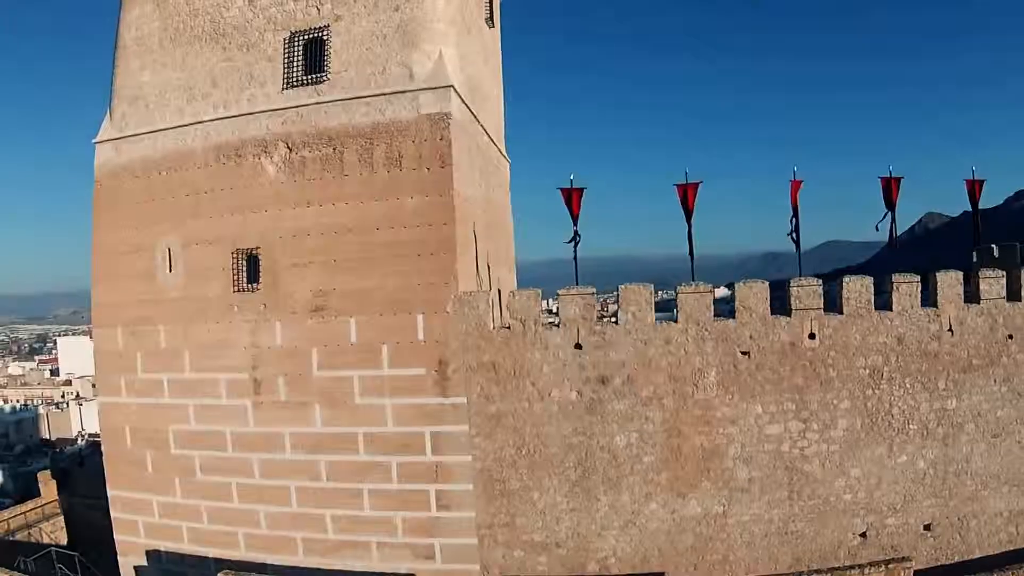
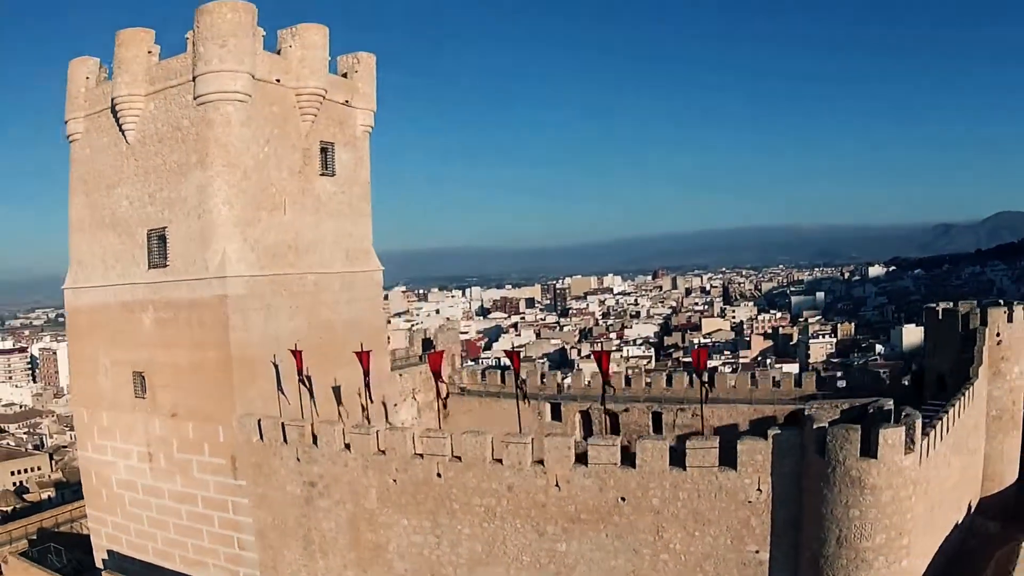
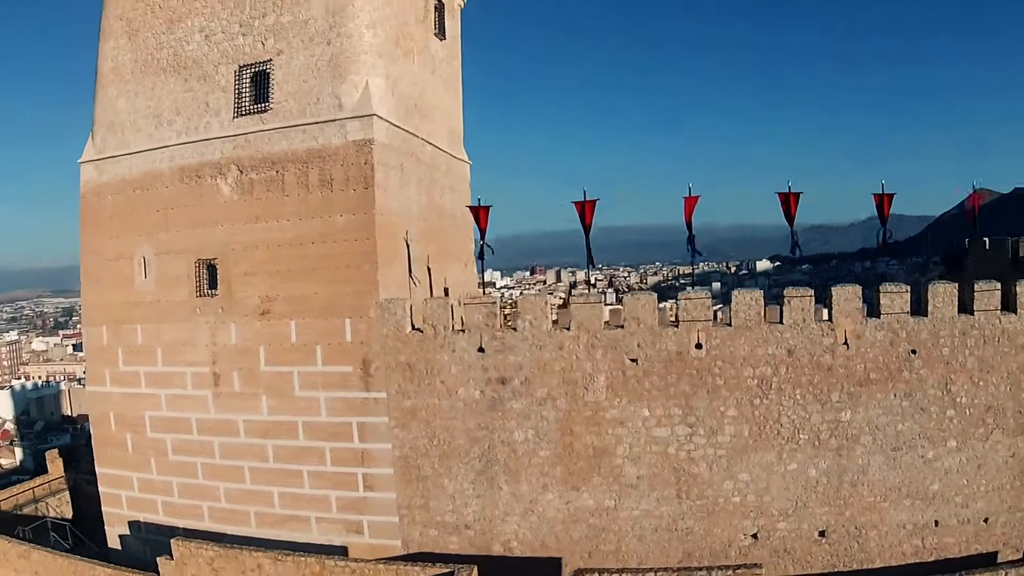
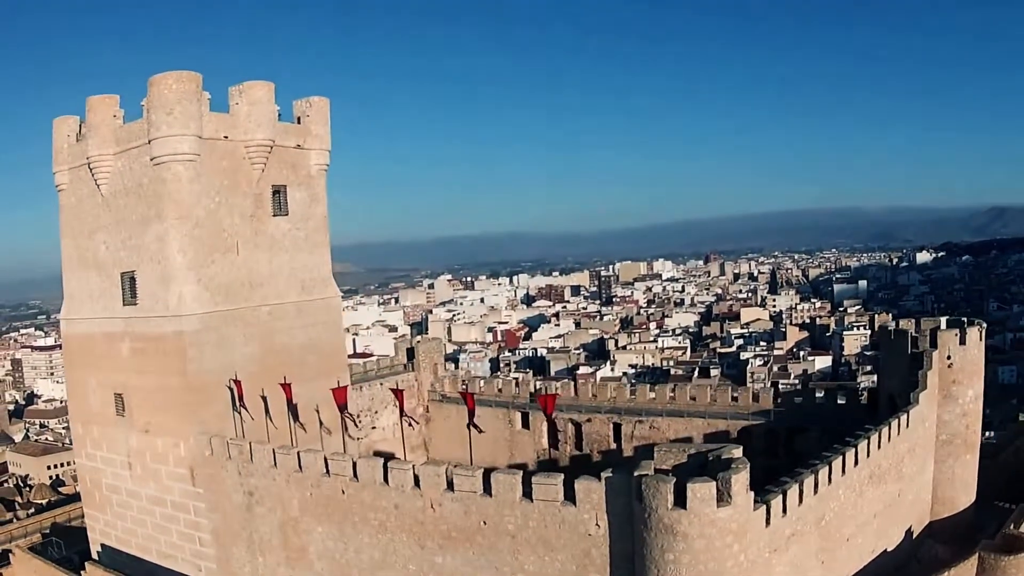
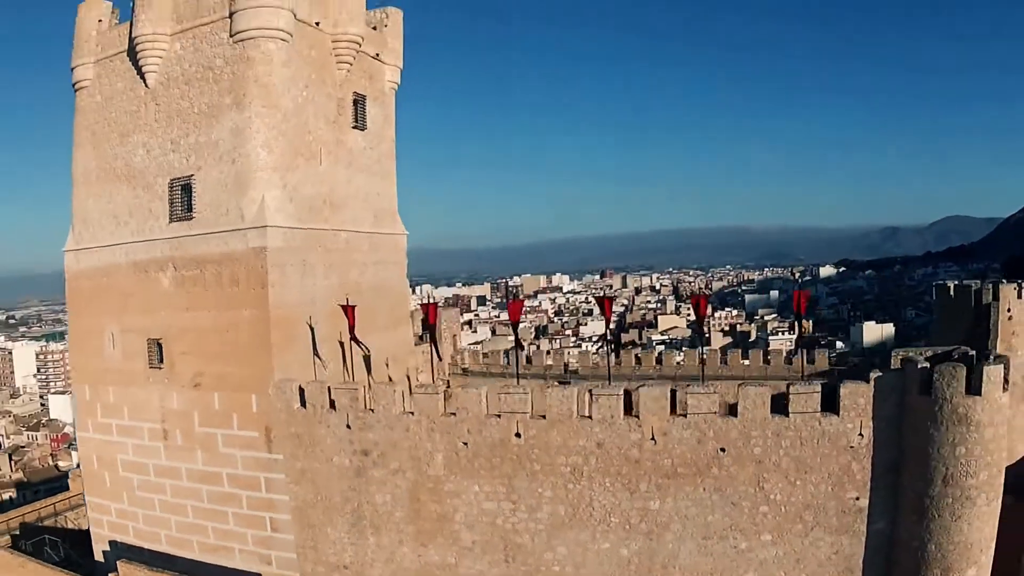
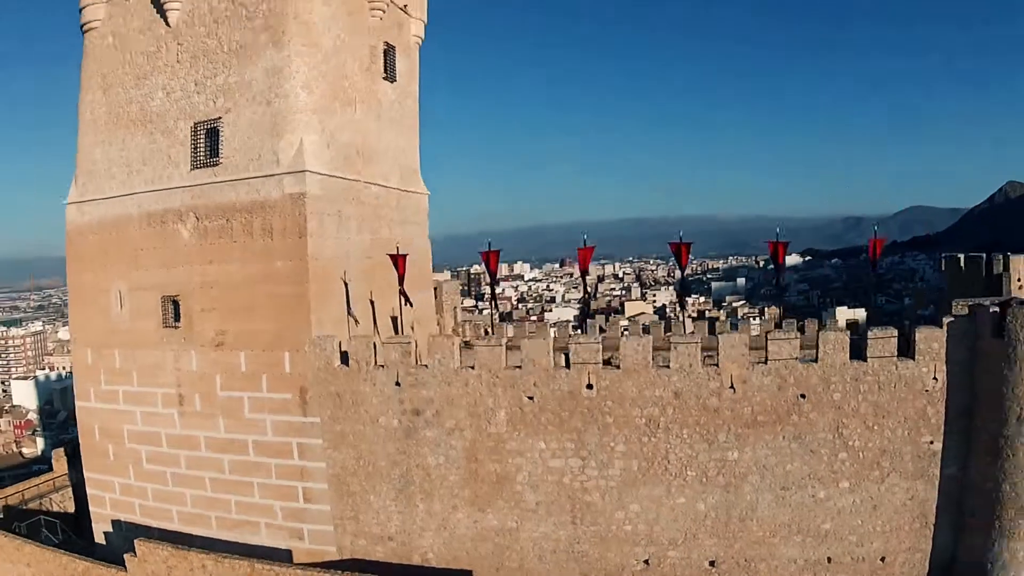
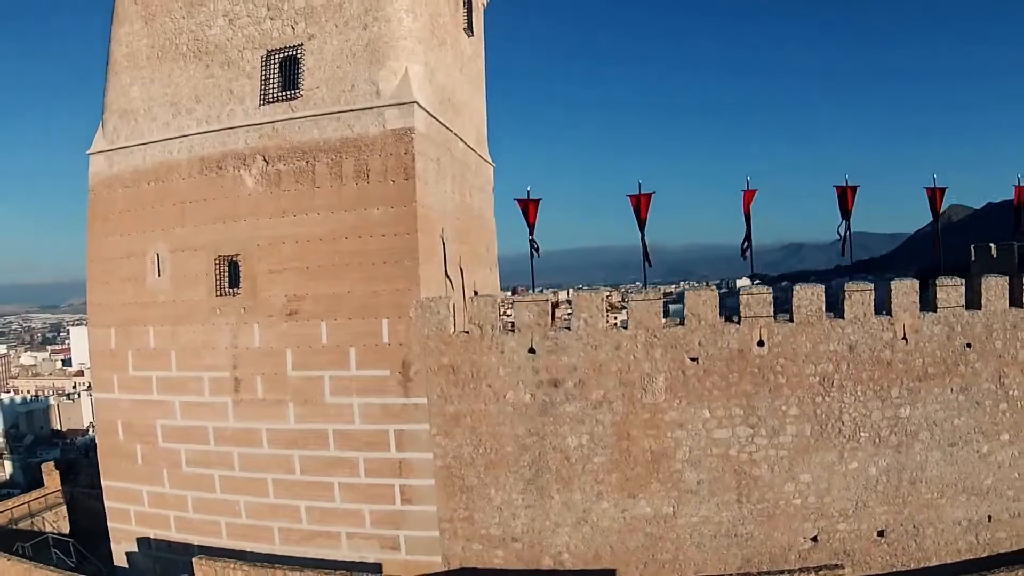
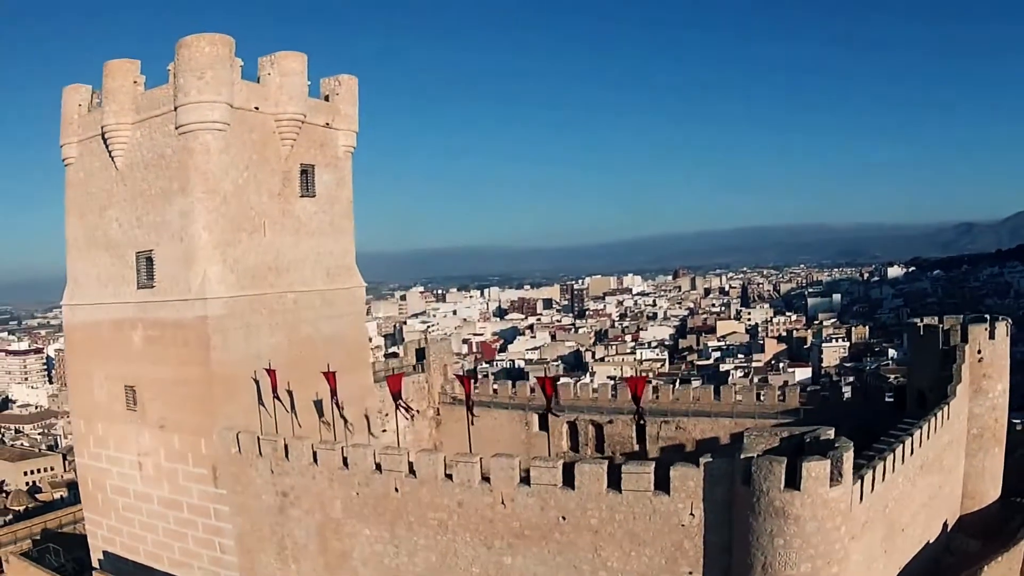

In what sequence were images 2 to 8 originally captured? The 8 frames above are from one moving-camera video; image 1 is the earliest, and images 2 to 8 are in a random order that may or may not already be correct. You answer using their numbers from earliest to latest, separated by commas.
7, 3, 6, 5, 2, 8, 4
